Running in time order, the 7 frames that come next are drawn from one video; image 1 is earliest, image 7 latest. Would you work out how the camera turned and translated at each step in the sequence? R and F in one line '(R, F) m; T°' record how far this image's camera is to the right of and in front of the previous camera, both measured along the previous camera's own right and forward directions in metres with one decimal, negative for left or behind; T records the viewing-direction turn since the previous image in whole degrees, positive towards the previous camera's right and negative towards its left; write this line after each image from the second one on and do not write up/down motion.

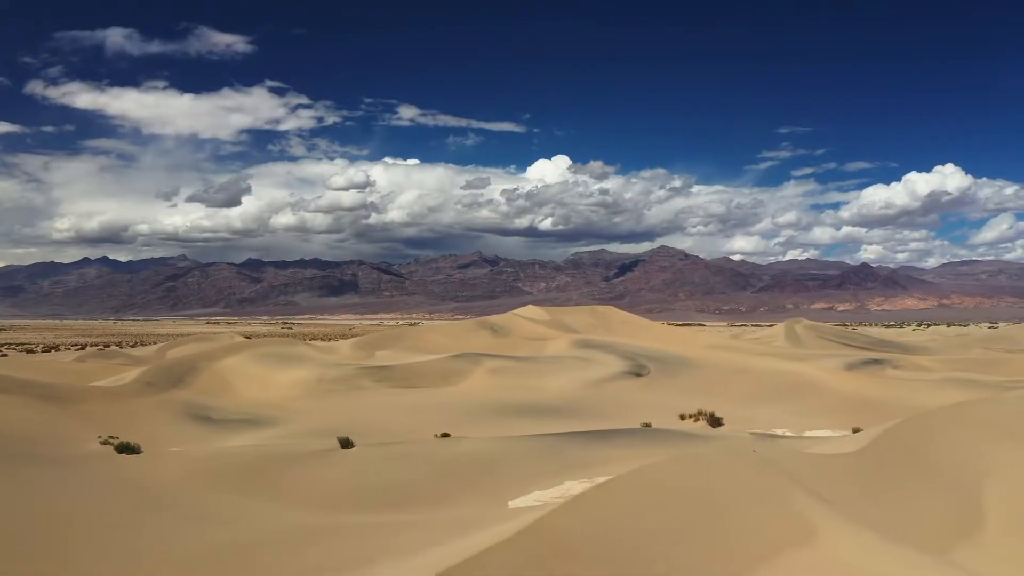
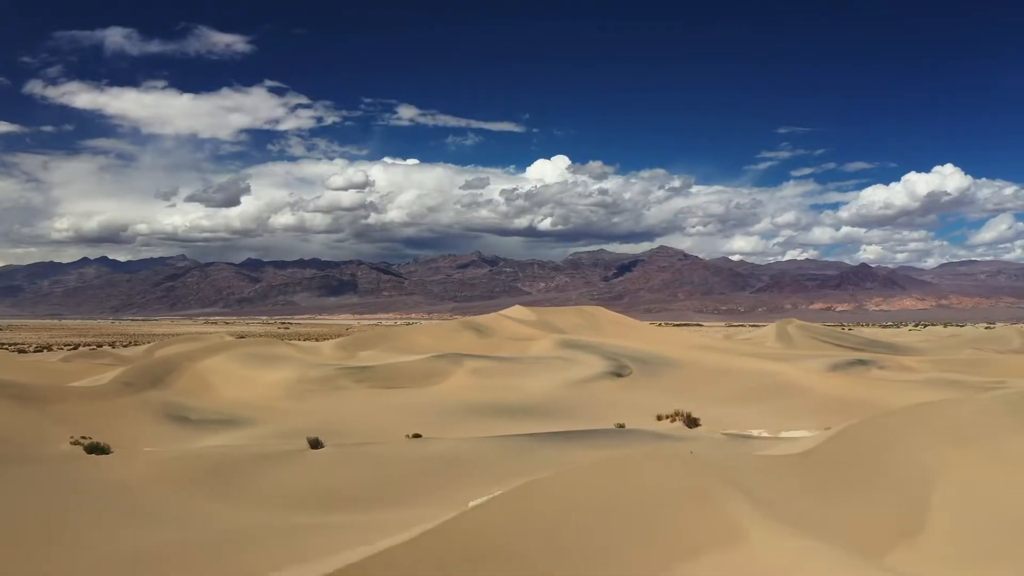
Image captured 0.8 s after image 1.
(+0.6, 0.0) m; 0°
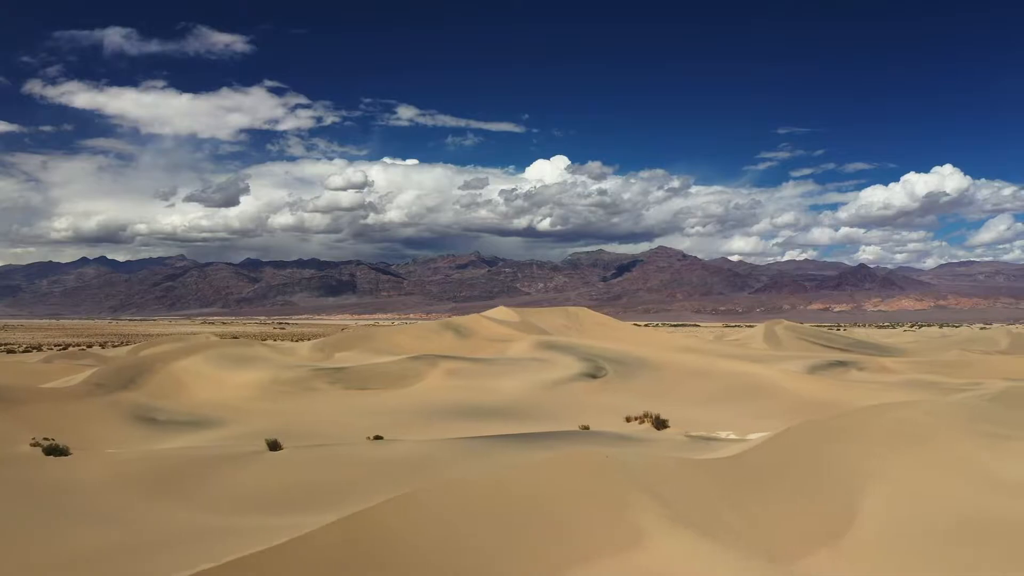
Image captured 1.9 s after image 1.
(+0.8, 0.0) m; 0°
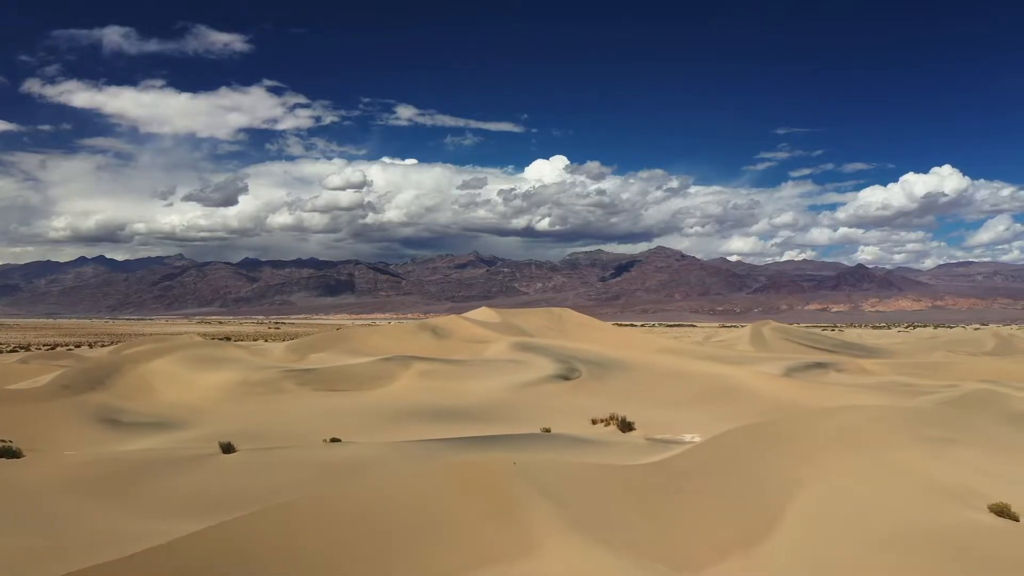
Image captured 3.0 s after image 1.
(+0.9, +0.1) m; 0°
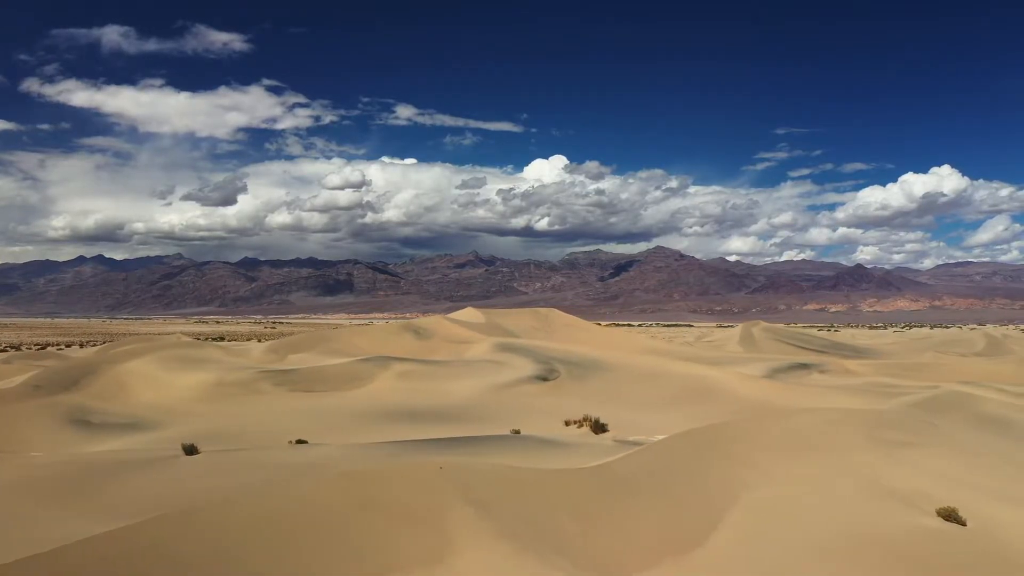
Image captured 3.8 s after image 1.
(+0.7, +0.1) m; 0°
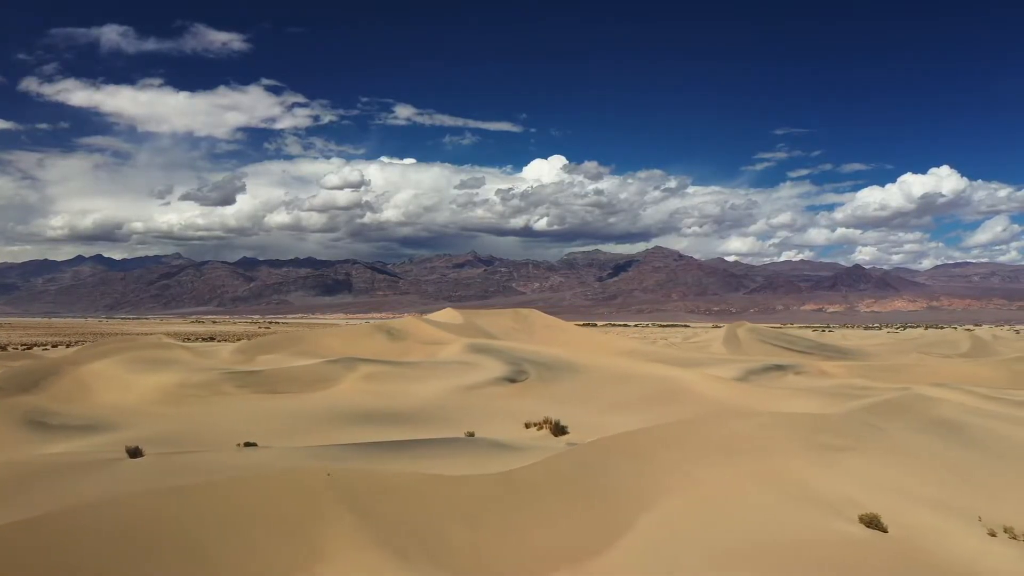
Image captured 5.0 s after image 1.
(+1.1, +0.1) m; 0°
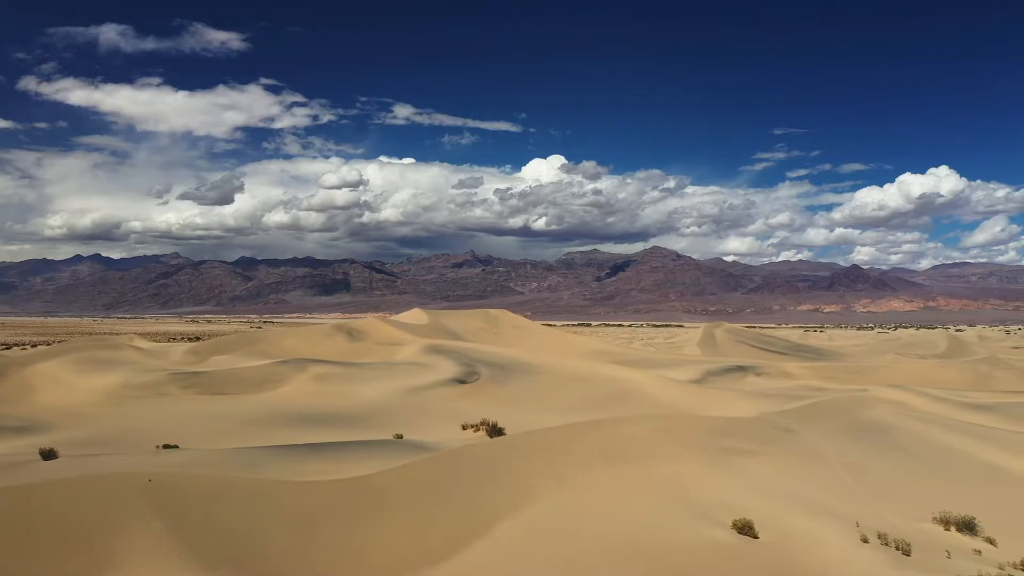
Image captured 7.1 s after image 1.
(+1.7, +0.1) m; 0°
